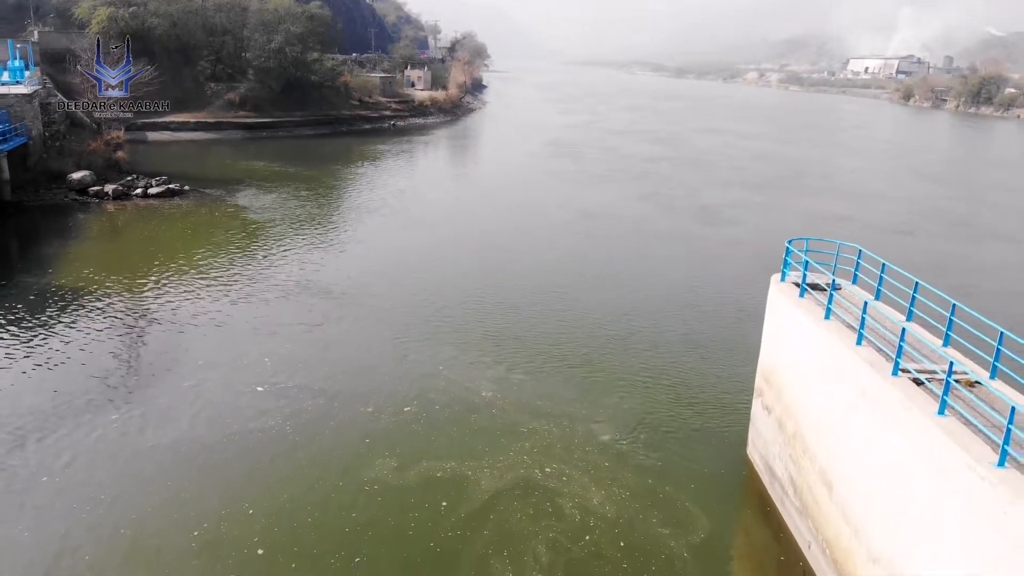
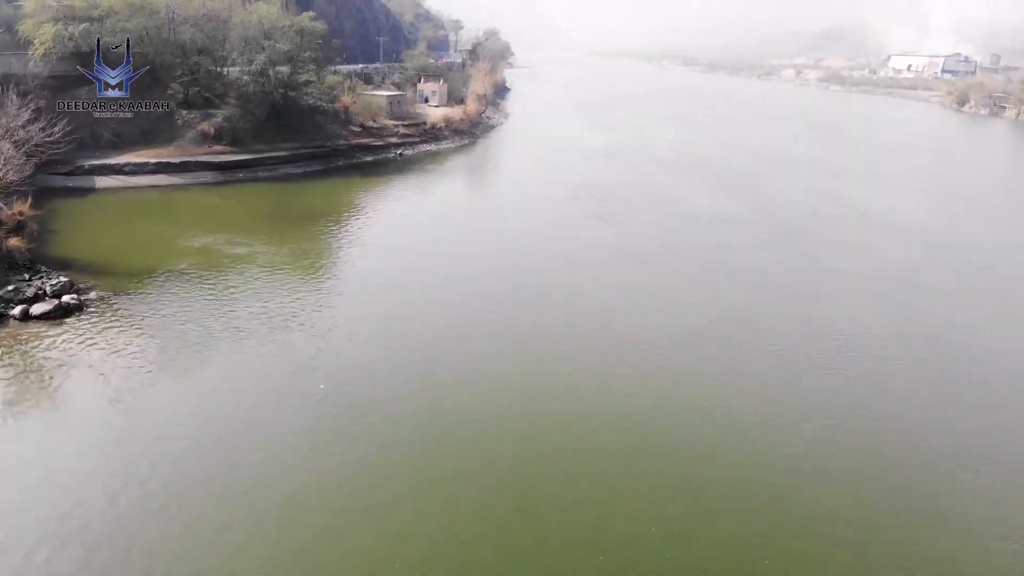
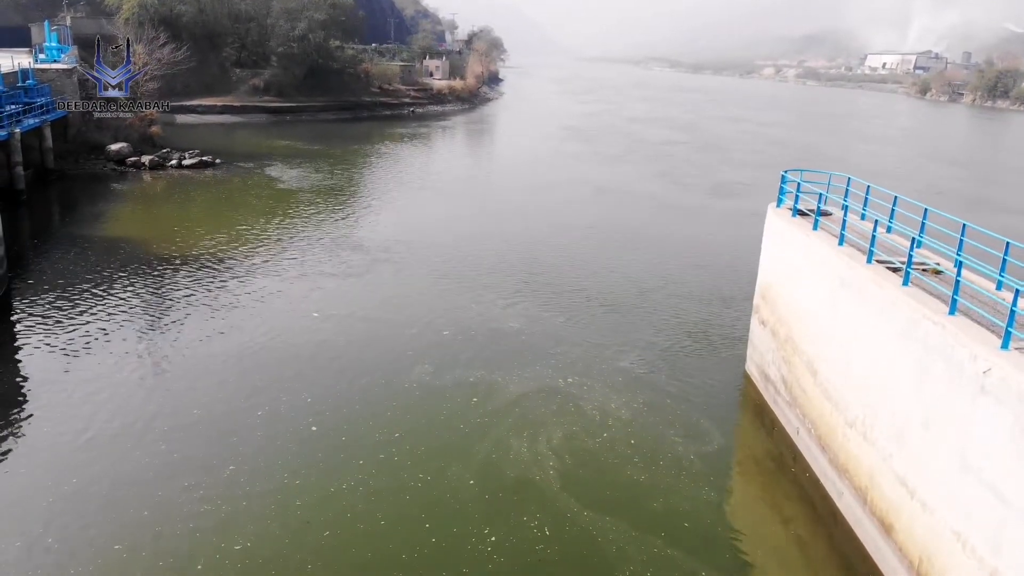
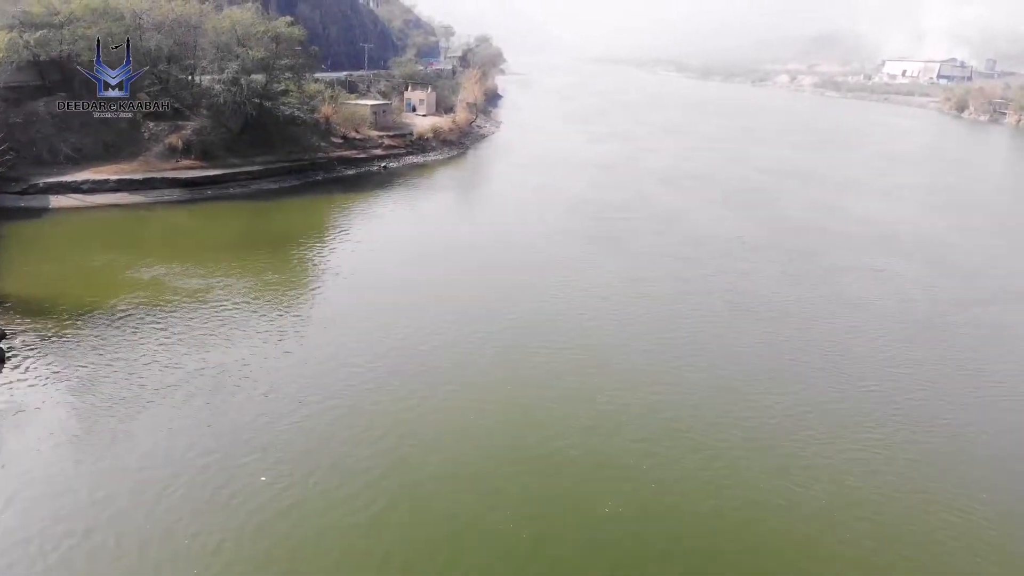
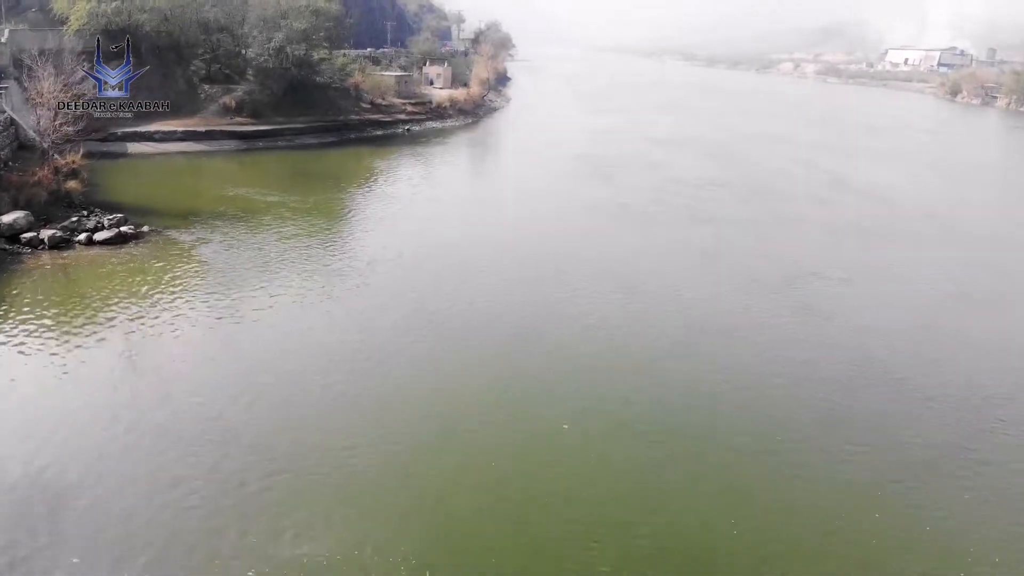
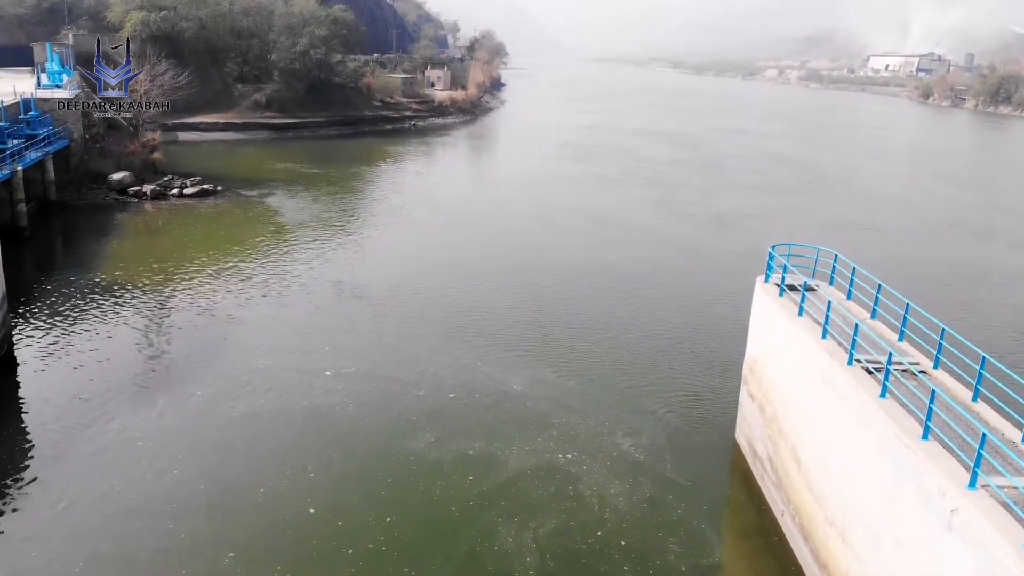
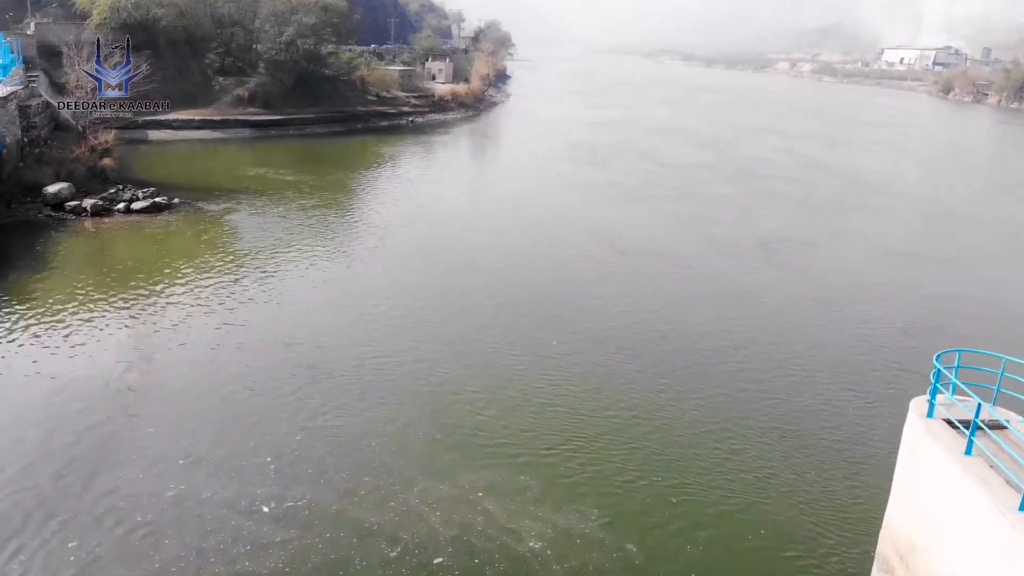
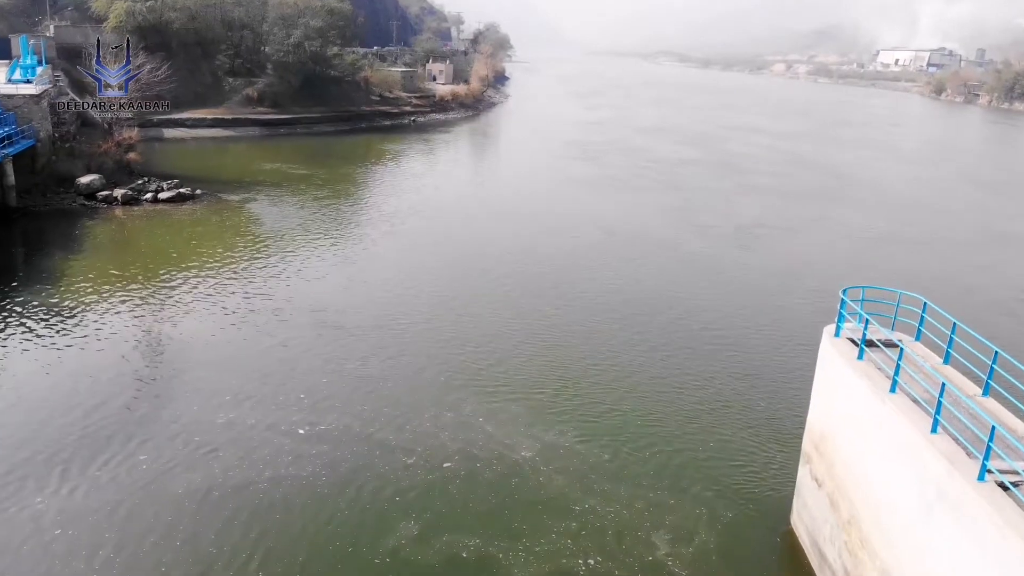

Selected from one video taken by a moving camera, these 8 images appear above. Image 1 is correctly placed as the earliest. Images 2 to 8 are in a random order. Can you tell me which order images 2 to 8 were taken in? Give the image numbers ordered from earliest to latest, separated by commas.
3, 6, 8, 7, 5, 2, 4
